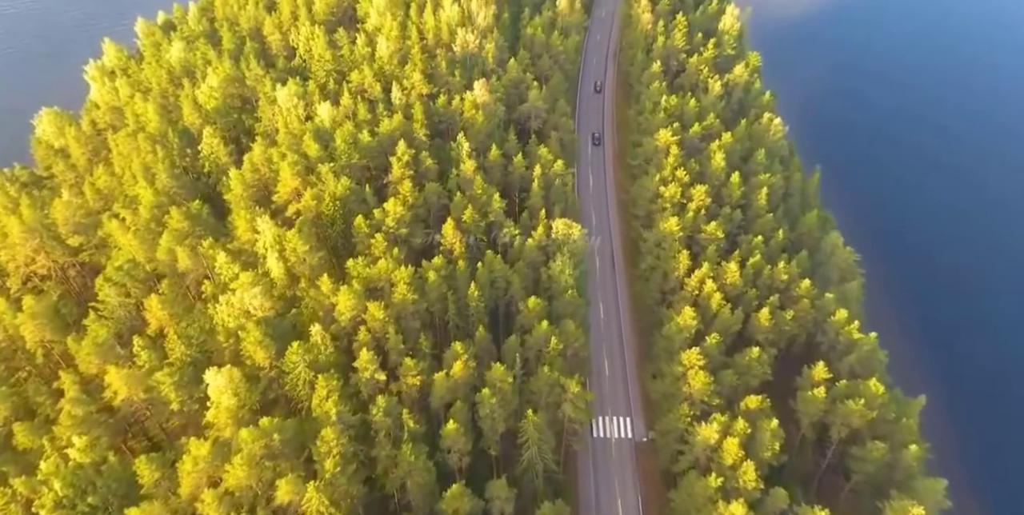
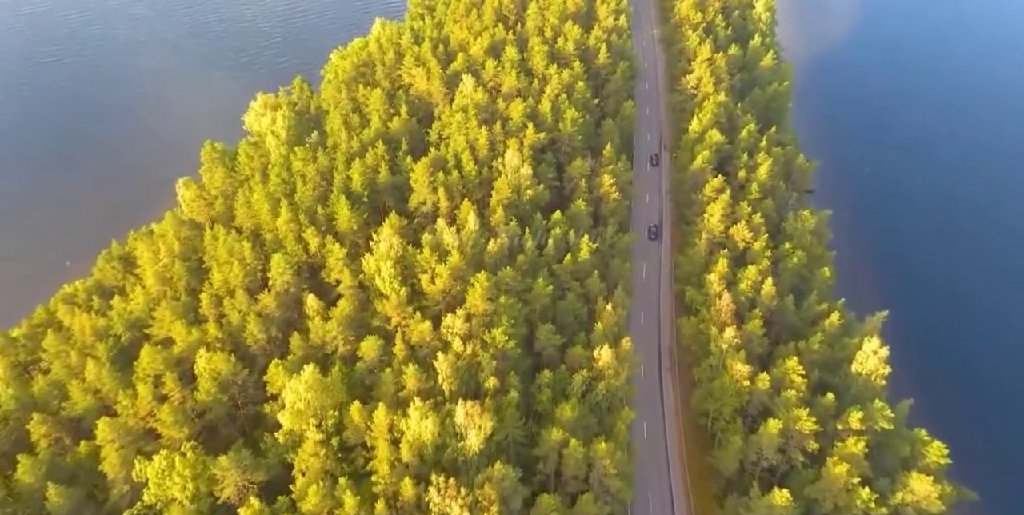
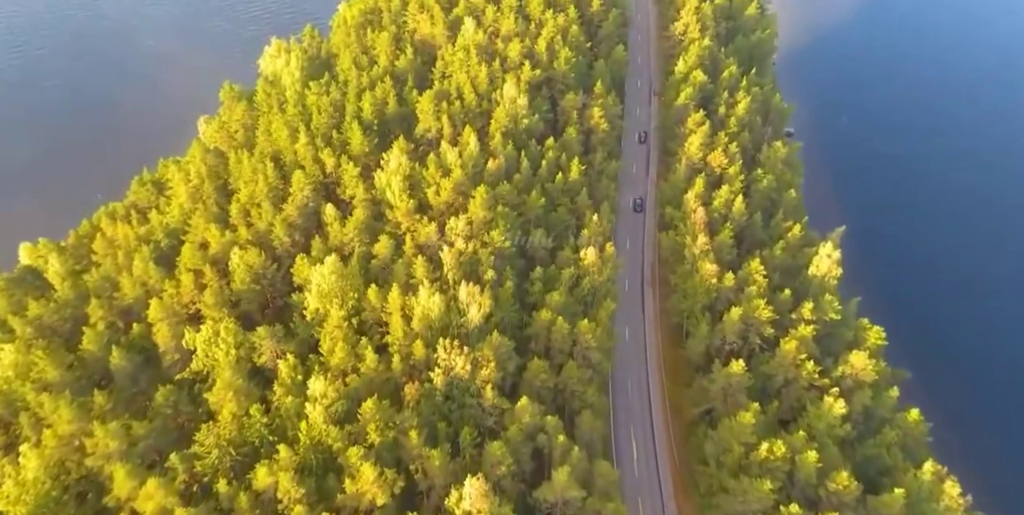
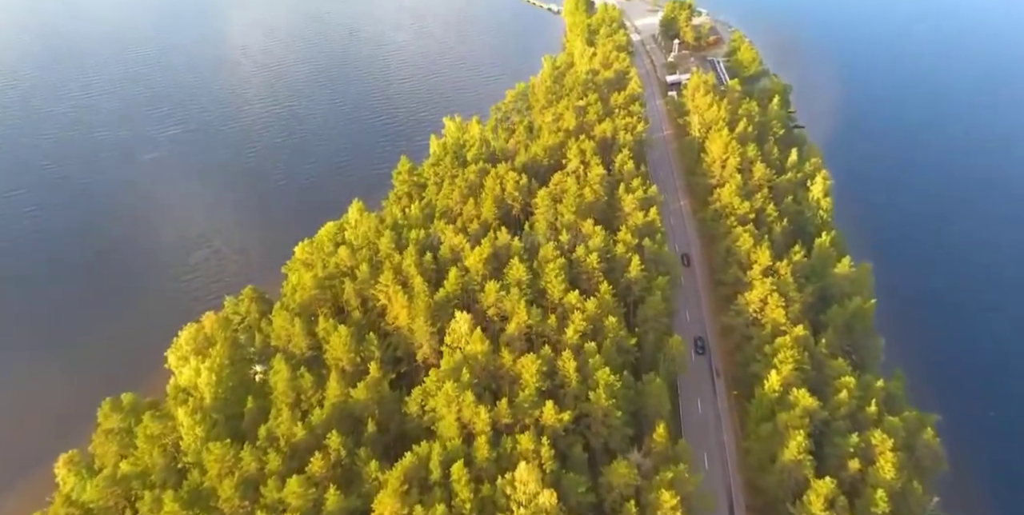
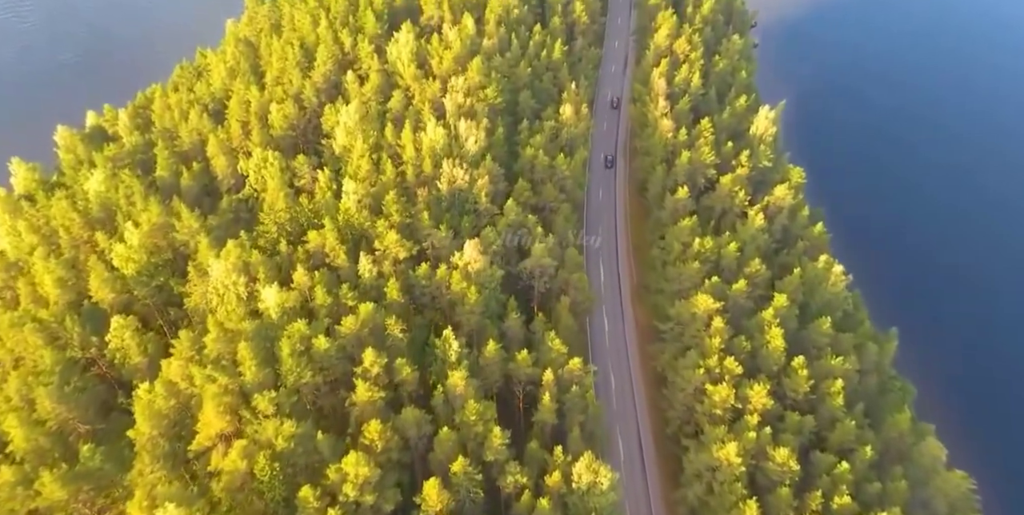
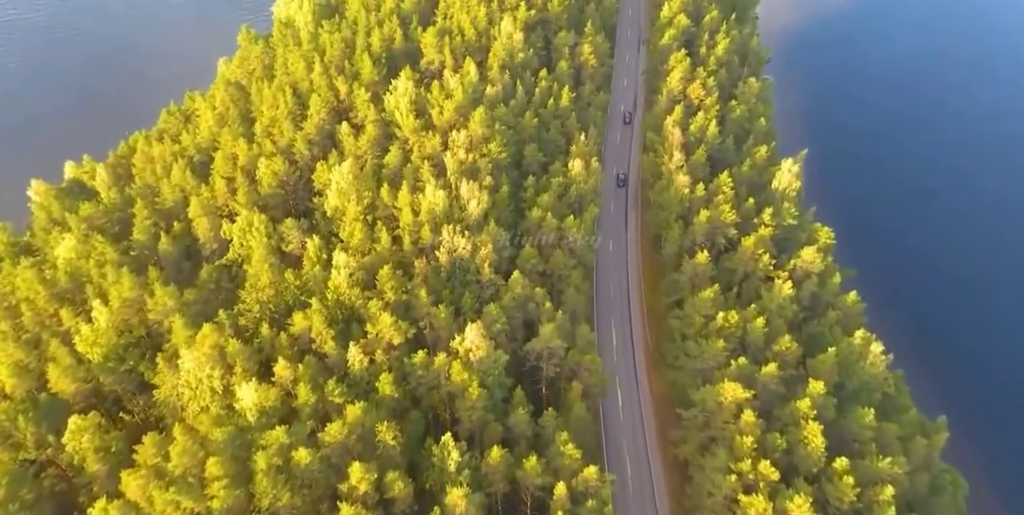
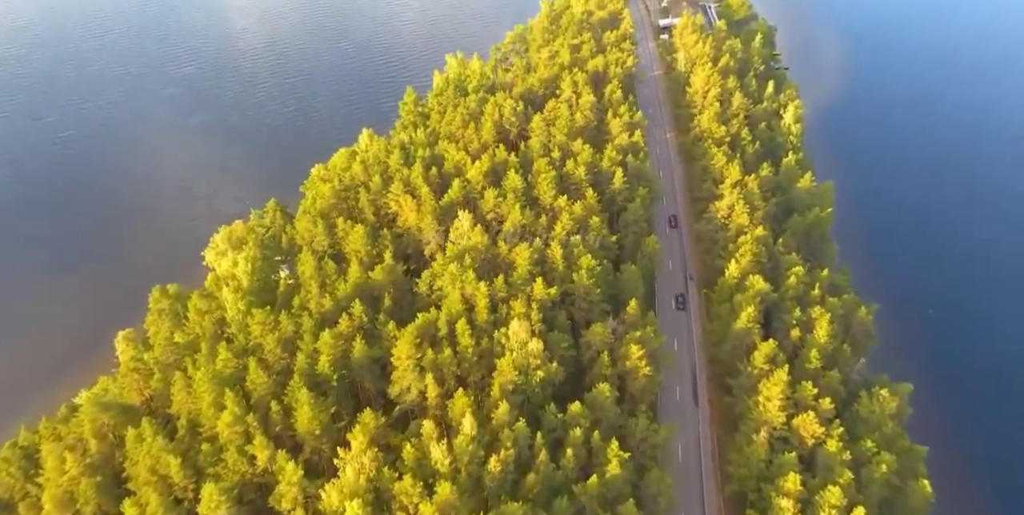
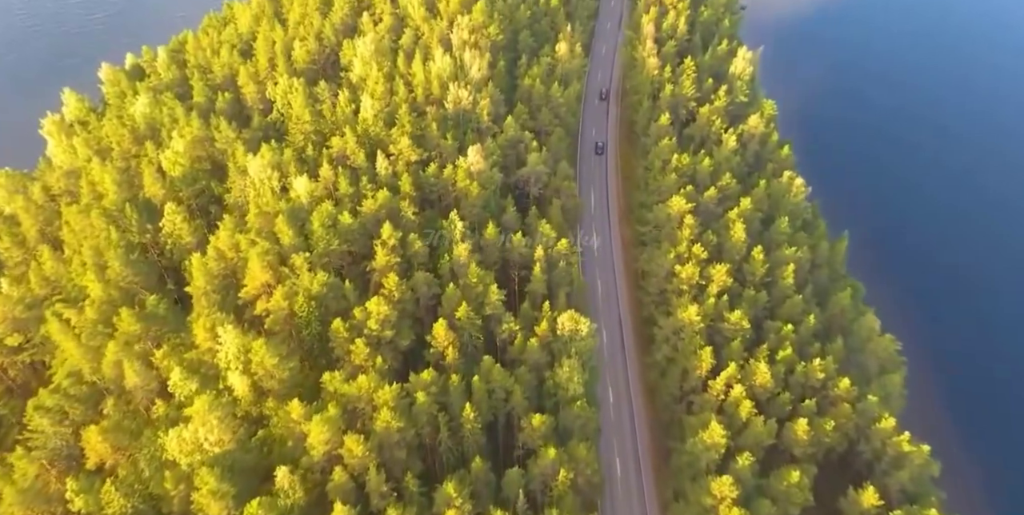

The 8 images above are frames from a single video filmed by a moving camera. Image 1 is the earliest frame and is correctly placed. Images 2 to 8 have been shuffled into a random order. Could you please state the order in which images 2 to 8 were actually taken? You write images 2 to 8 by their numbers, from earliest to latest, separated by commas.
8, 5, 6, 3, 2, 7, 4
